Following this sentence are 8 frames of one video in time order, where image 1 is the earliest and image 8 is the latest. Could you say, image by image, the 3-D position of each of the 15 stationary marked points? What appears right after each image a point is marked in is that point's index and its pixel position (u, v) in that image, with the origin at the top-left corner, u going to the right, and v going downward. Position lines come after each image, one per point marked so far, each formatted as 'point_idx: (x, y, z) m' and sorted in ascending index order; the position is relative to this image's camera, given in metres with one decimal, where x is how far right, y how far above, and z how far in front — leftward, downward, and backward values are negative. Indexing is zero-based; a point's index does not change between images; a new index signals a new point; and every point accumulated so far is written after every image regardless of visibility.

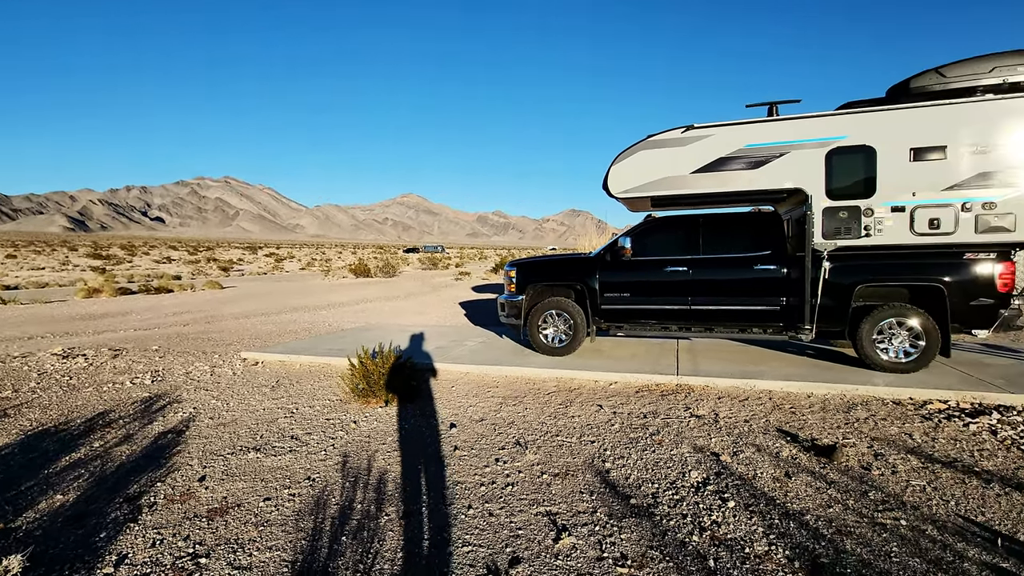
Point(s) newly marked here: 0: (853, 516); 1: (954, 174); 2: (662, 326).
0: (+2.5, -1.7, +3.8) m
1: (+5.9, +1.5, +7.0) m
2: (+2.4, -0.6, +8.3) m
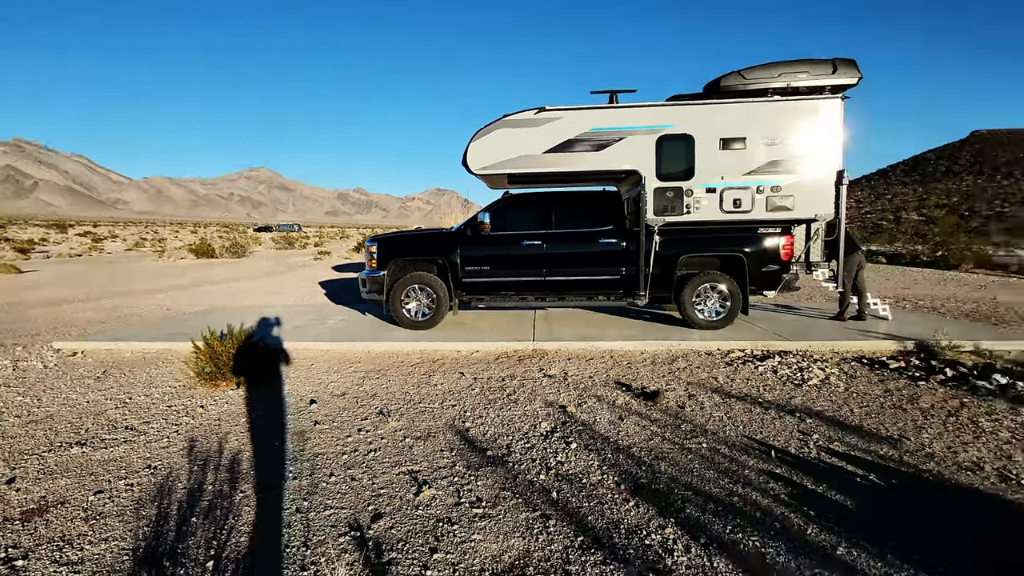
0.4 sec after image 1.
0: (+1.4, -1.4, +4.6) m
1: (+3.8, +2.0, +8.4) m
2: (+0.1, -0.2, +8.8) m
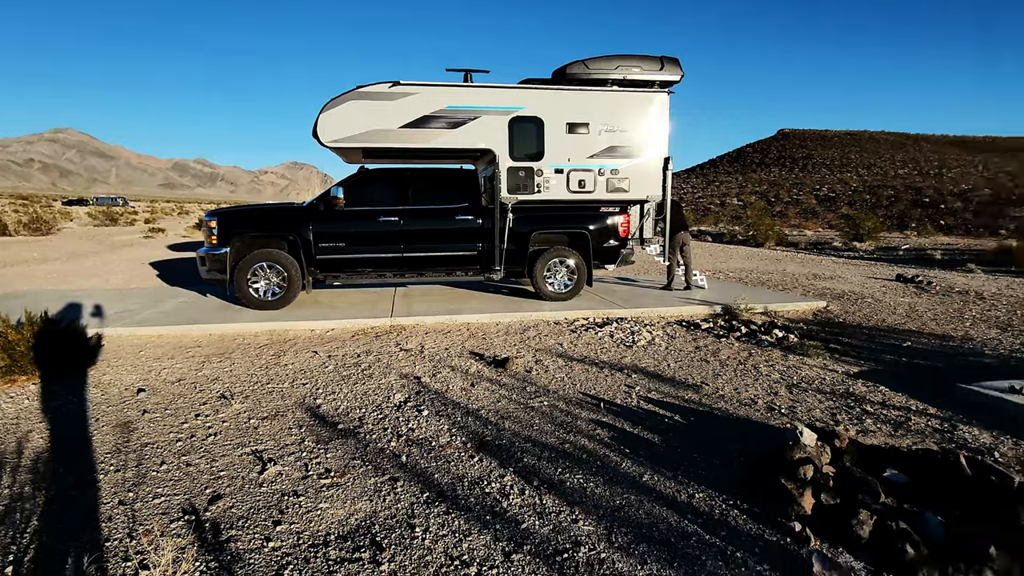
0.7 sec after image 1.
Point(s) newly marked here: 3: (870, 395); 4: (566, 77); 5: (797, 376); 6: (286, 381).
0: (0.0, -1.1, +5.0) m
1: (+1.4, +2.5, +9.1) m
2: (-2.2, +0.2, +8.7) m
3: (+3.5, -1.1, +5.2) m
4: (+0.9, +3.7, +9.1) m
5: (+3.2, -1.0, +5.8) m
6: (-2.4, -1.0, +5.6) m
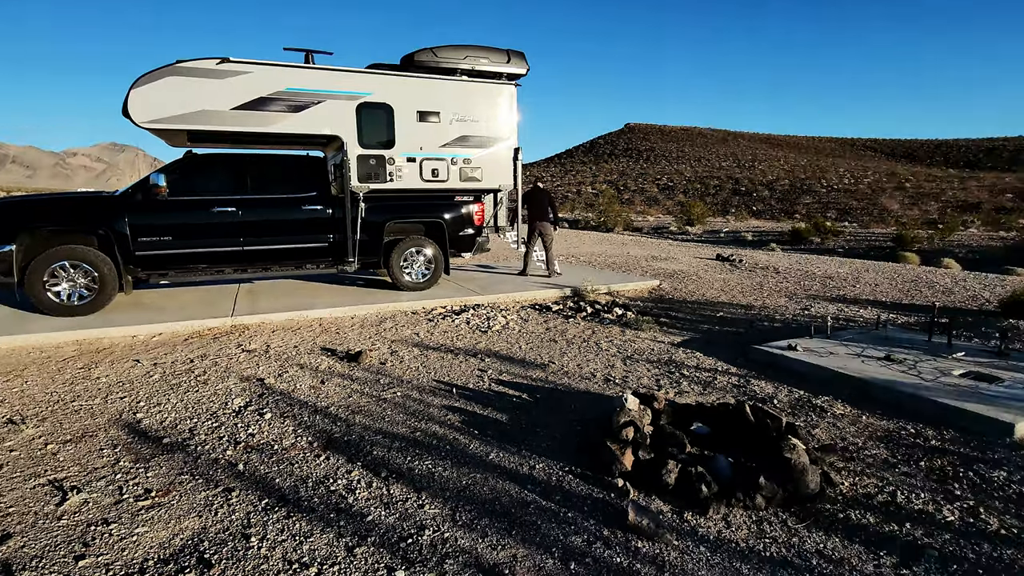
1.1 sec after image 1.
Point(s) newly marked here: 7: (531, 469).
0: (-1.4, -1.0, +4.9) m
1: (-1.1, +2.7, +9.2) m
2: (-4.5, +0.3, +7.9) m
3: (+2.0, -0.8, +6.0) m
4: (-1.7, +3.8, +9.0) m
5: (+1.5, -0.7, +6.5) m
6: (-3.9, -1.0, +4.9) m
7: (+0.1, -1.3, +3.6) m
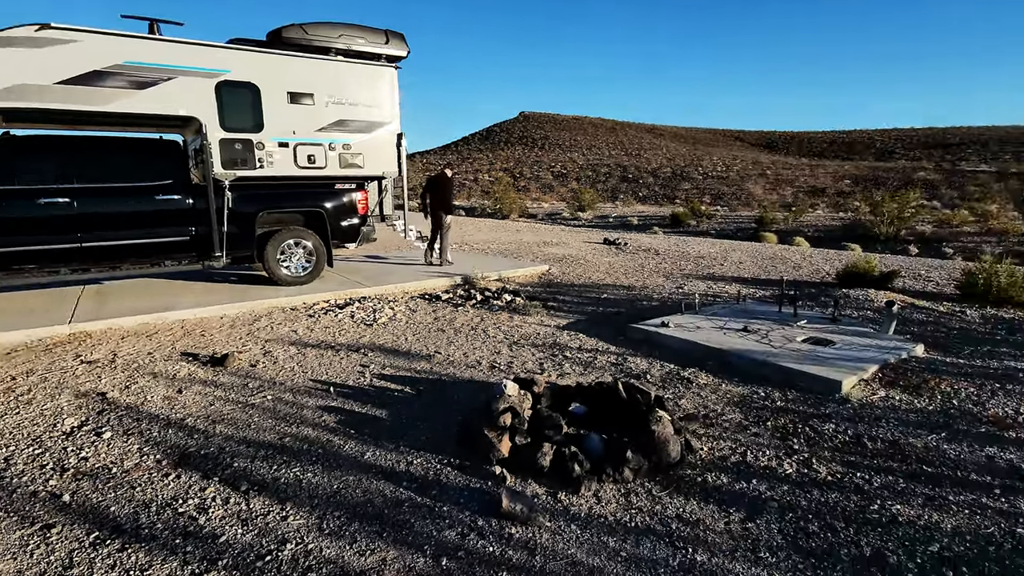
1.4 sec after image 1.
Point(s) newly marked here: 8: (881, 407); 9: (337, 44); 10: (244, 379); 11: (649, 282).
0: (-2.4, -1.0, +4.5) m
1: (-3.1, +2.8, +8.6) m
2: (-6.1, +0.2, +6.8) m
3: (+0.7, -0.6, +6.1) m
4: (-3.6, +3.9, +8.3) m
5: (+0.1, -0.6, +6.5) m
6: (-4.9, -1.1, +4.0) m
7: (-0.7, -1.2, +3.5) m
8: (+3.0, -1.0, +4.3) m
9: (-2.9, +4.0, +8.6) m
10: (-2.6, -0.9, +5.0) m
11: (+2.6, +0.1, +9.9) m
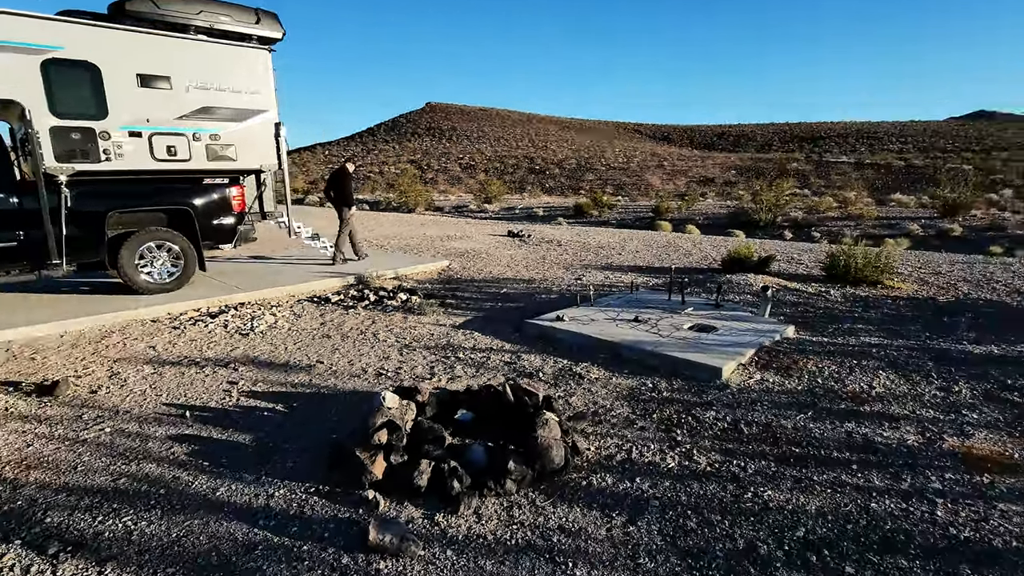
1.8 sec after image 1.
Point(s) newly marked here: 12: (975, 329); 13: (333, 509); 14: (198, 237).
0: (-3.3, -1.1, +3.8) m
1: (-4.8, +2.7, +7.7) m
2: (-7.4, 0.0, +5.5) m
3: (-0.5, -0.6, +5.9) m
4: (-5.3, +3.8, +7.3) m
5: (-1.2, -0.6, +6.2) m
6: (-5.7, -1.3, +2.9) m
7: (-1.4, -1.2, +3.1) m
8: (+2.1, -0.9, +4.5) m
9: (-4.6, +3.9, +7.7) m
10: (-3.6, -1.0, +4.3) m
11: (+0.7, +0.3, +9.9) m
12: (+5.5, -0.5, +6.2) m
13: (-1.0, -1.3, +3.0) m
14: (-4.6, +0.8, +7.7) m
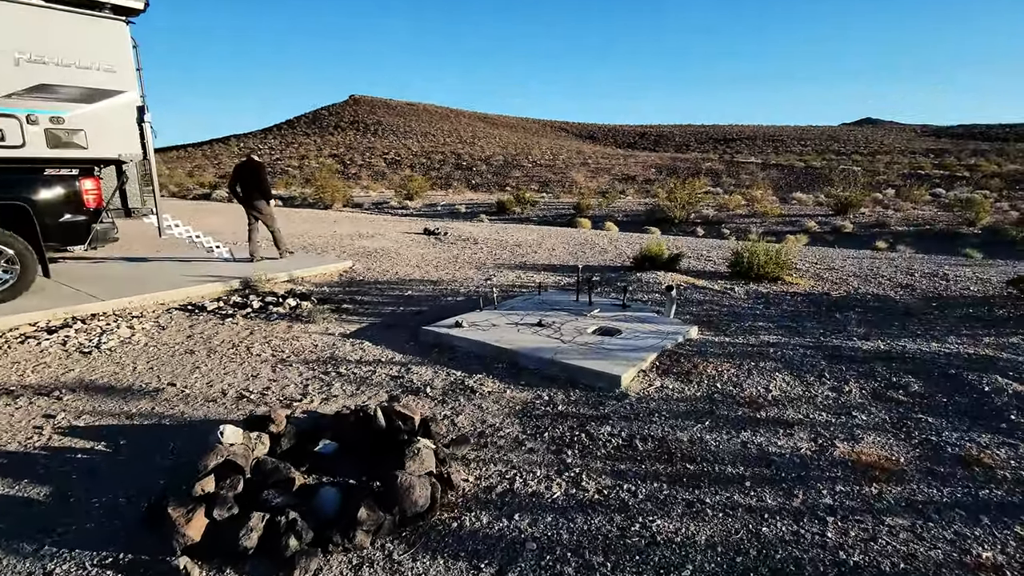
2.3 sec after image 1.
0: (-4.1, -1.2, +2.8) m
1: (-6.2, +2.6, +6.5) m
2: (-8.4, -0.2, +4.0) m
3: (-1.6, -0.7, +5.3) m
4: (-6.6, +3.7, +6.0) m
5: (-2.3, -0.6, +5.5) m
6: (-6.3, -1.5, +1.7) m
7: (-2.2, -1.3, +2.4) m
8: (+1.2, -0.9, +4.3) m
9: (-6.0, +3.8, +6.5) m
10: (-4.4, -1.1, +3.3) m
11: (-0.9, +0.2, +9.4) m
12: (+4.3, -0.4, +6.4) m
13: (-1.7, -1.3, +2.4) m
14: (-5.9, +0.7, +6.5) m
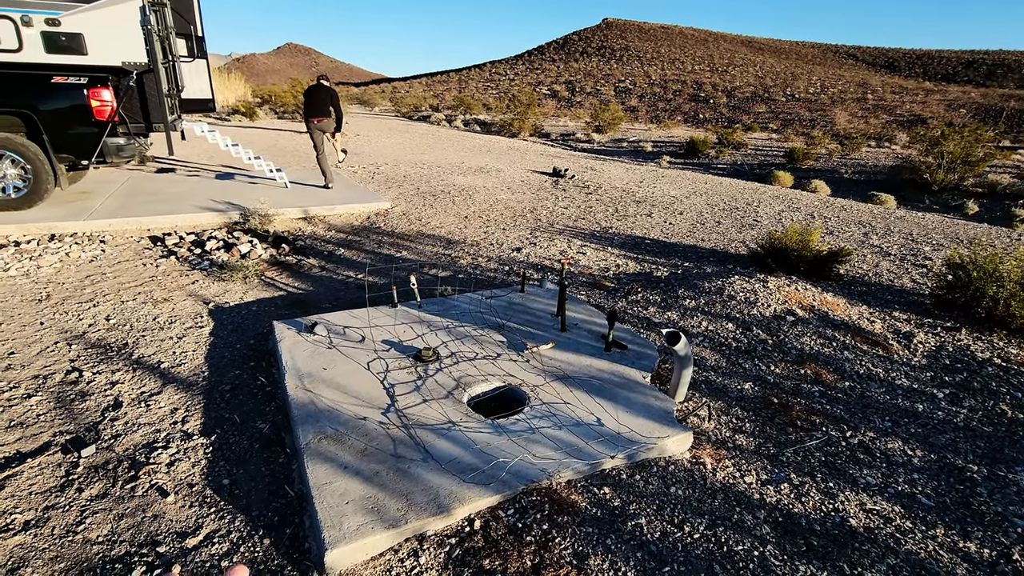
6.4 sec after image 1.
0: (-5.9, -0.7, +2.6) m
1: (-5.8, +3.6, +6.2) m
2: (-9.2, +1.1, +5.2) m
3: (-2.6, -0.4, +3.8) m
4: (-6.3, +4.8, +5.8) m
5: (-3.2, -0.2, +4.3) m
6: (-8.5, -0.7, +2.5) m
7: (-4.4, -1.2, +1.5) m
8: (-0.6, -1.2, +1.8) m
9: (-5.5, +4.8, +5.9) m
10: (-6.0, -0.5, +3.2) m
11: (-0.2, +0.7, +7.1) m
12: (+3.2, -1.1, +2.4) m
13: (-4.0, -1.3, +1.3) m
14: (-5.8, +1.8, +6.4) m
